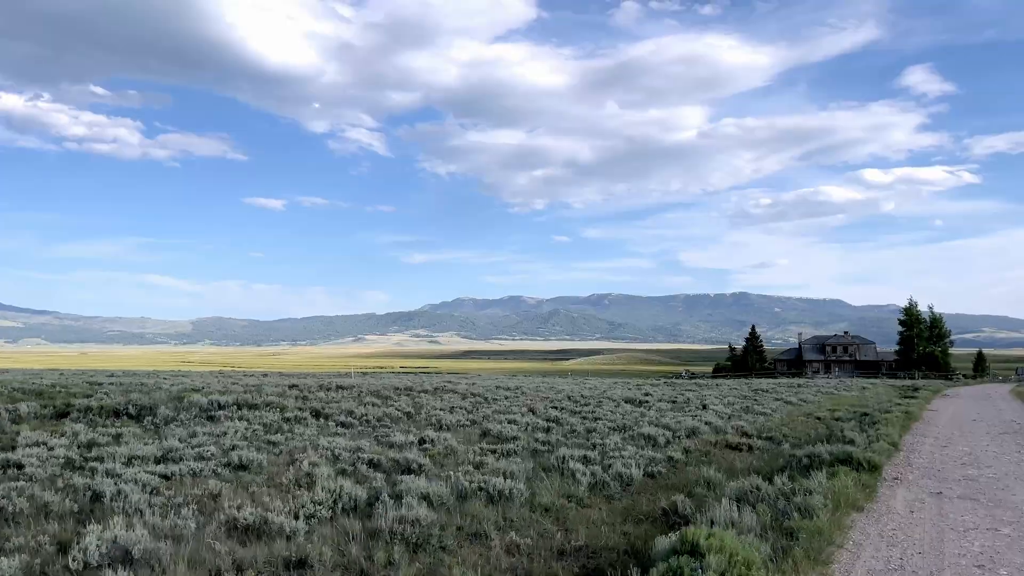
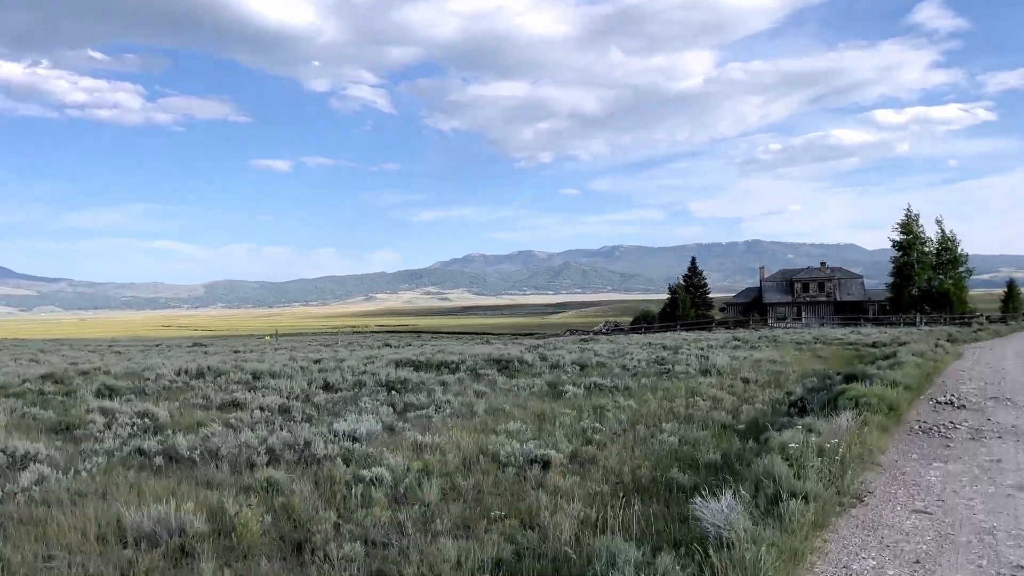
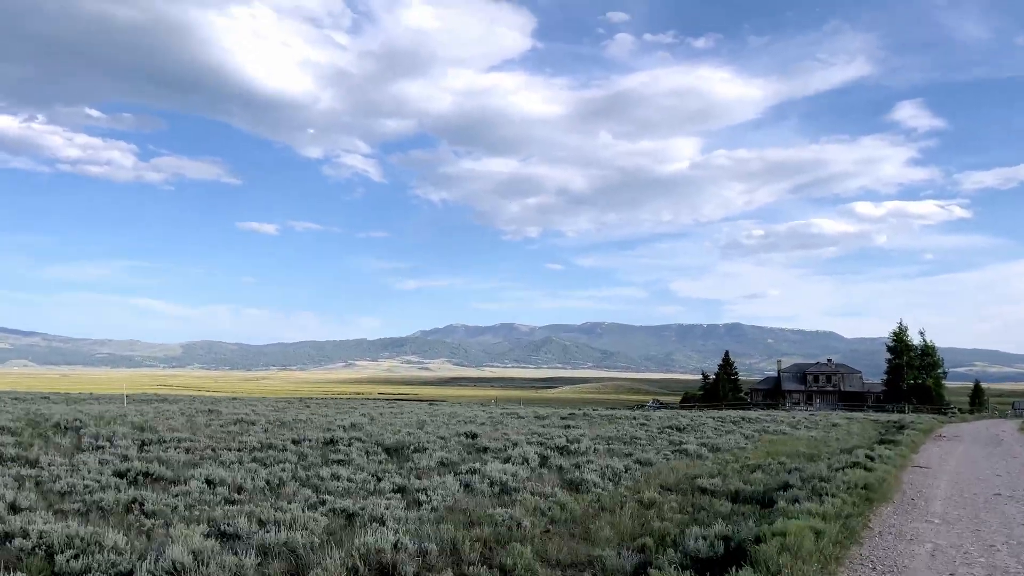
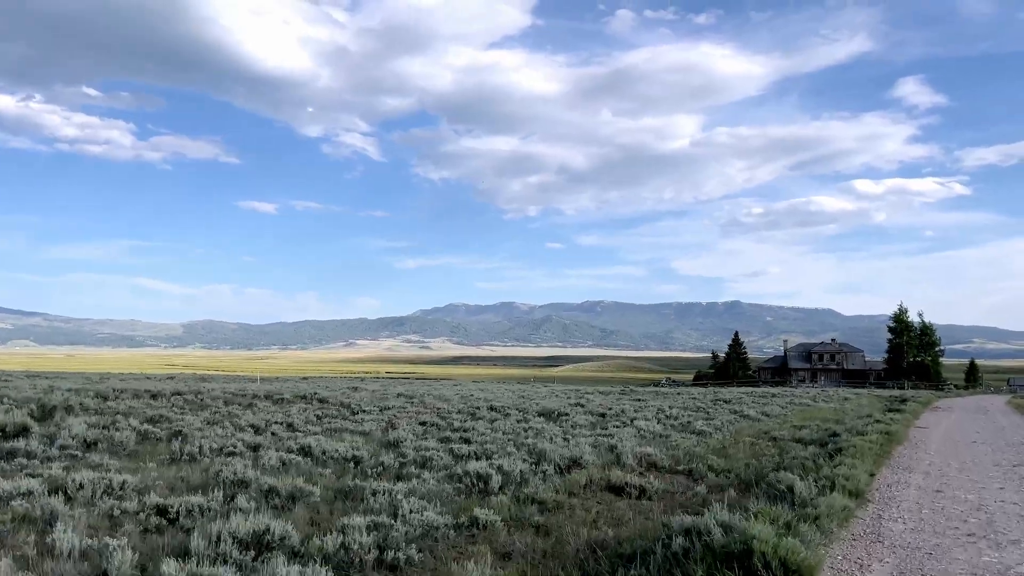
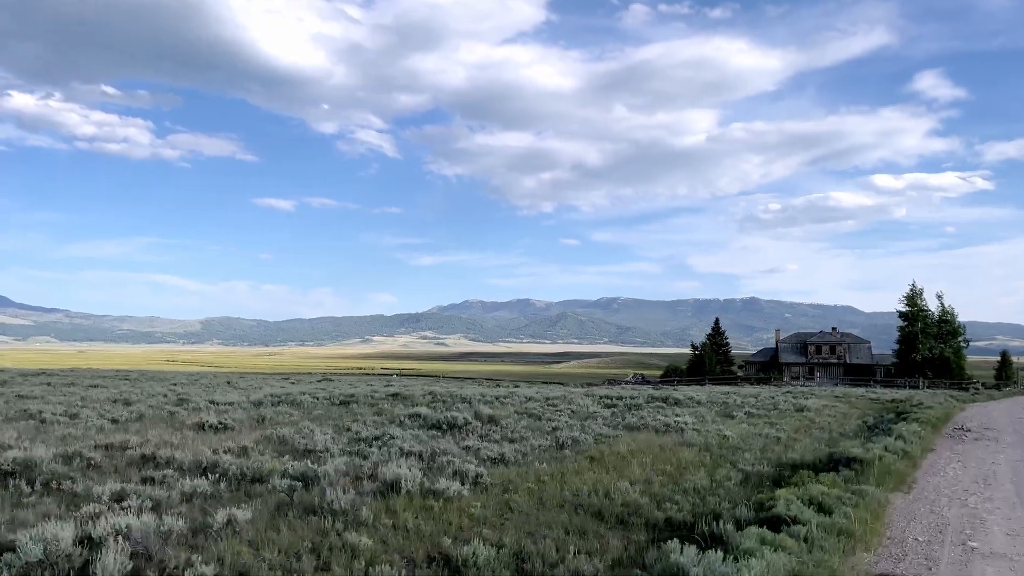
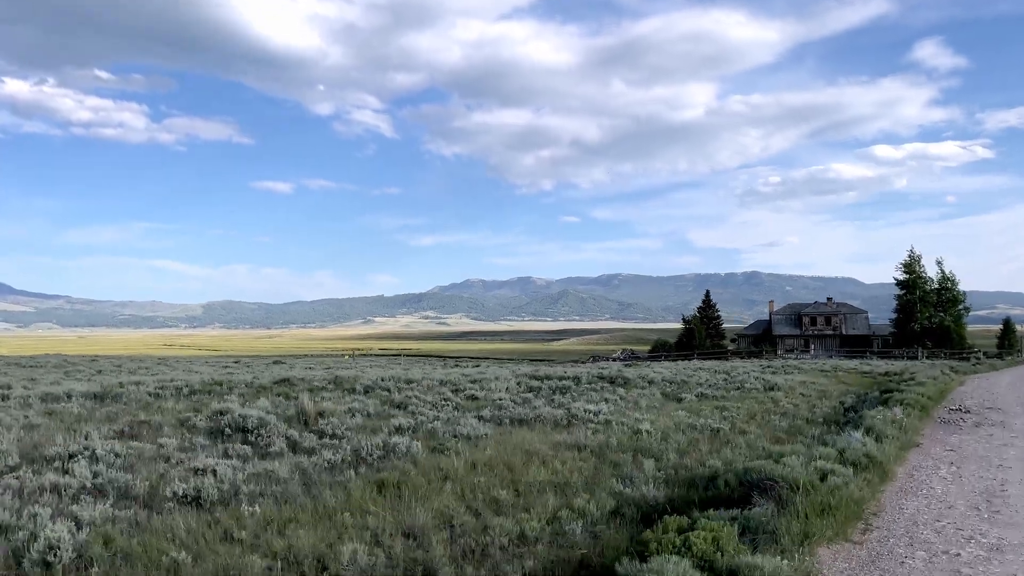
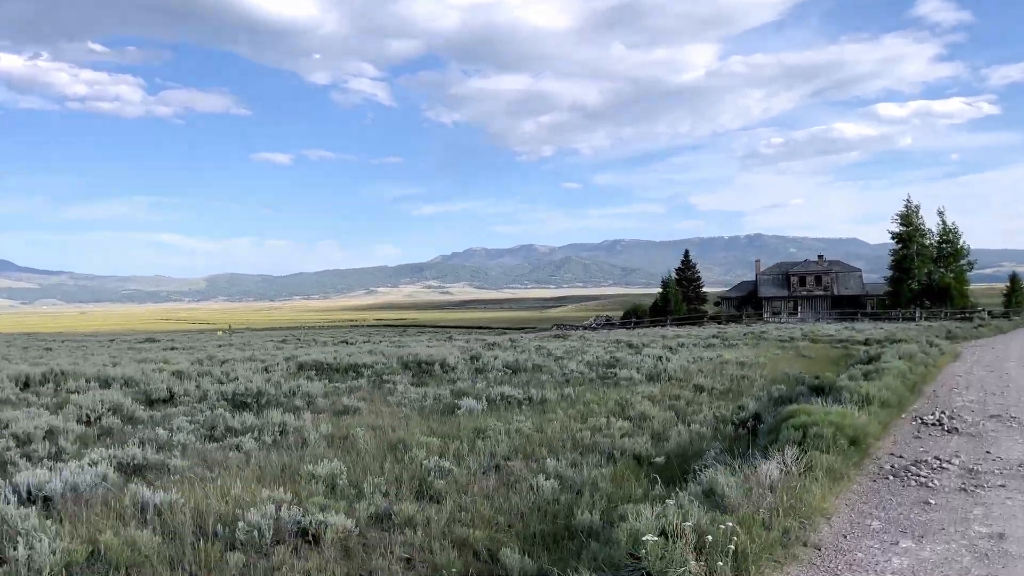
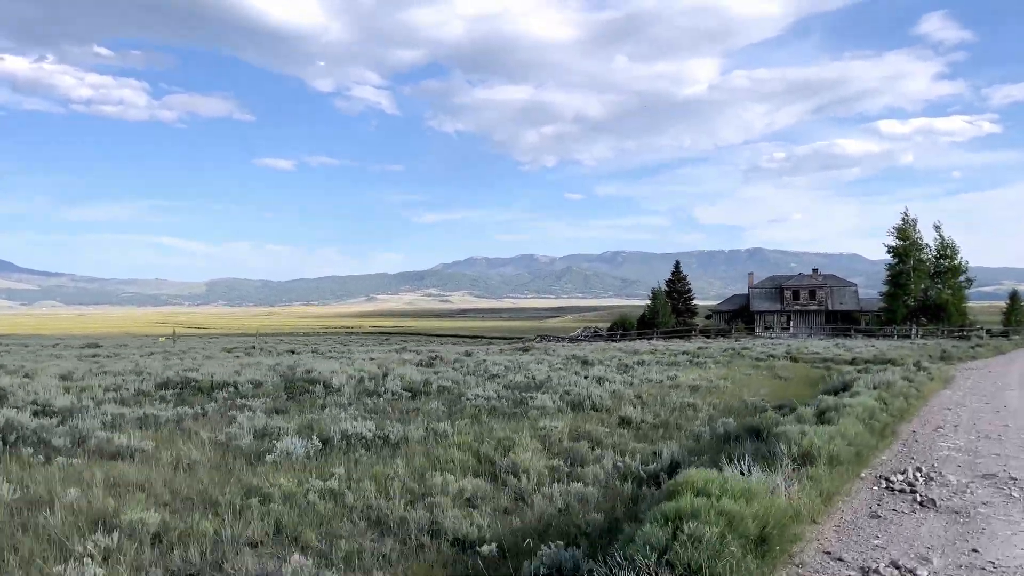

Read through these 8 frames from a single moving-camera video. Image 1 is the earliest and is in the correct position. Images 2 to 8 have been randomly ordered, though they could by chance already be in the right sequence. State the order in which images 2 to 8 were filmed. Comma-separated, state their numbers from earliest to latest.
4, 3, 5, 6, 2, 7, 8
